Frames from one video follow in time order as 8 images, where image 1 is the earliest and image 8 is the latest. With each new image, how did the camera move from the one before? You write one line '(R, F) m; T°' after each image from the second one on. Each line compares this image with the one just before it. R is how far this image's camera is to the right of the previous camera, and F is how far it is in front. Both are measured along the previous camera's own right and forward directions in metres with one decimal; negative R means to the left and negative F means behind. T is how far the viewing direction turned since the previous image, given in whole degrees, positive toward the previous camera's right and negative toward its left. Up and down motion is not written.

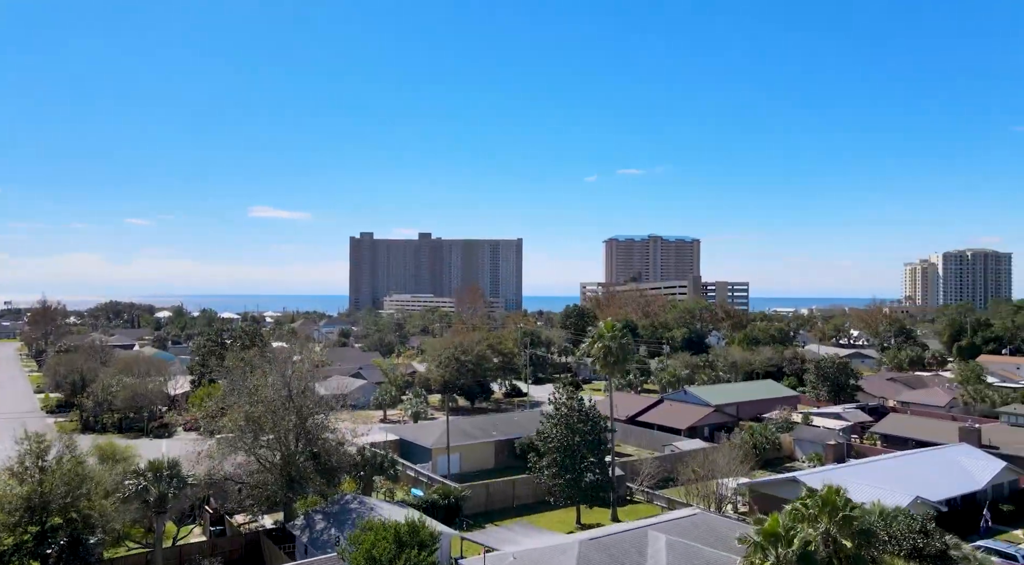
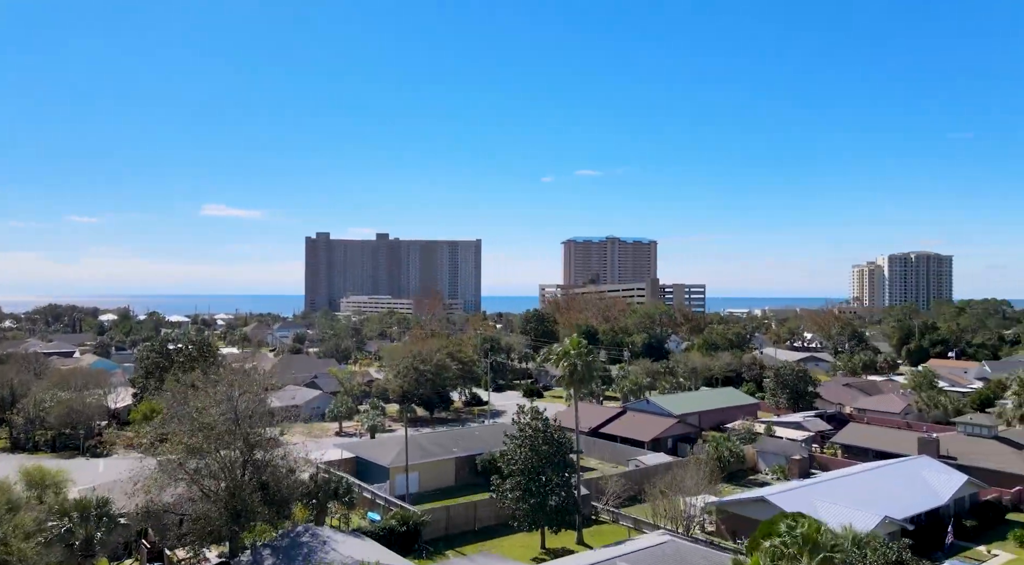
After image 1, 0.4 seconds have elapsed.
(-0.1, +1.0) m; +3°
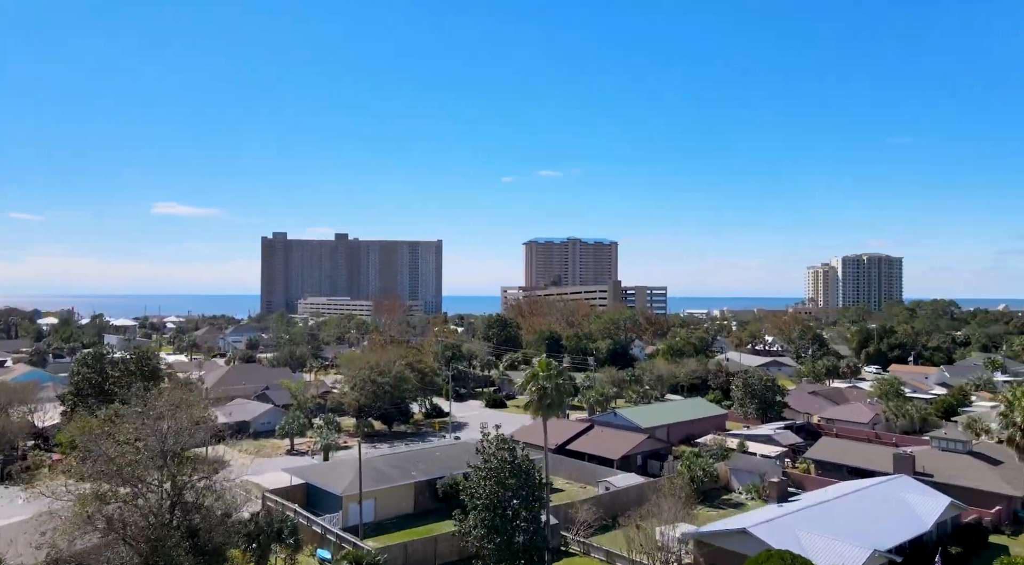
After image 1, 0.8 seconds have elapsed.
(-0.1, +1.9) m; +3°
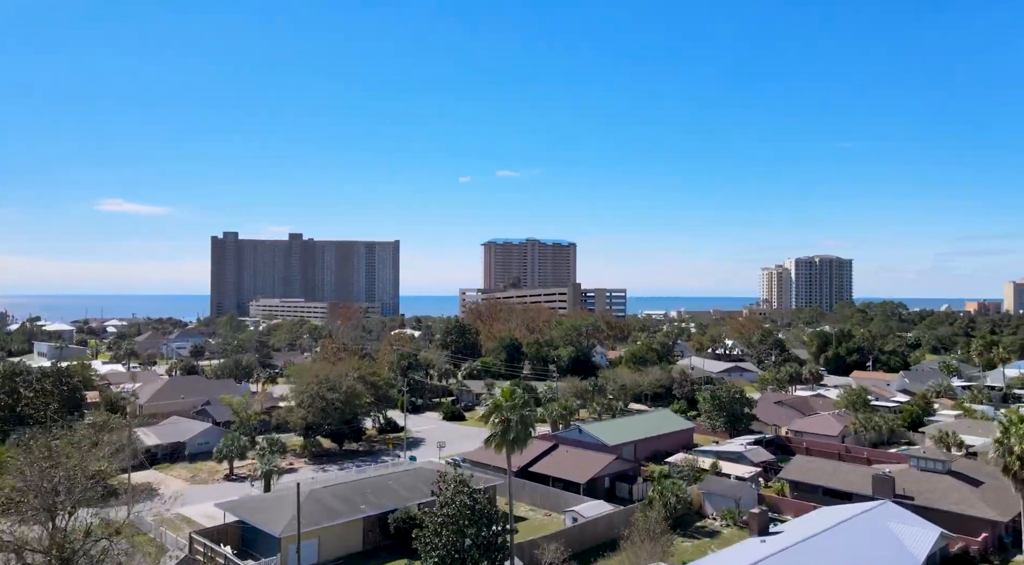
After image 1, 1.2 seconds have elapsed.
(-0.1, +2.4) m; +3°
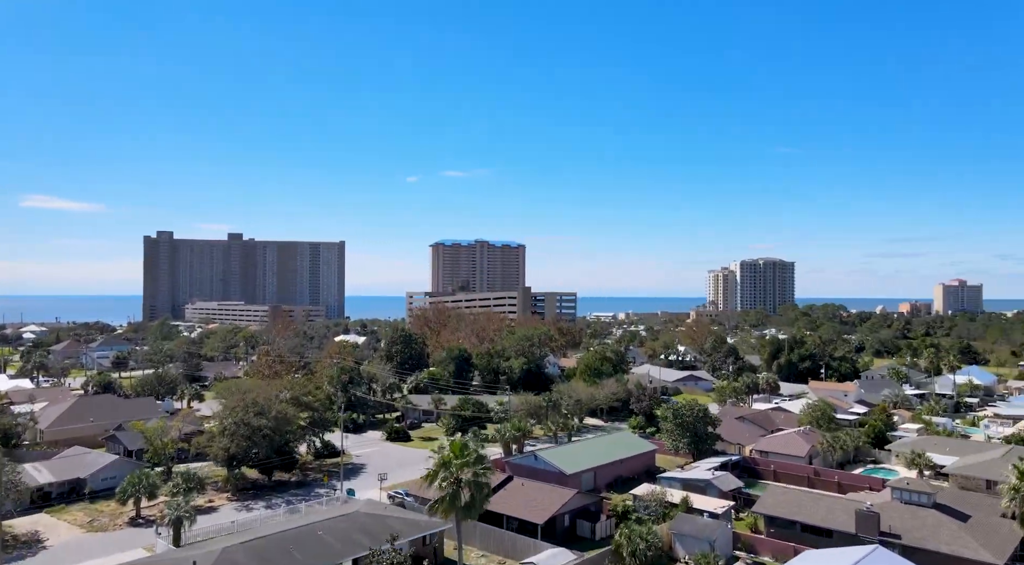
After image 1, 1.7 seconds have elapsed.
(-0.1, +3.6) m; +4°
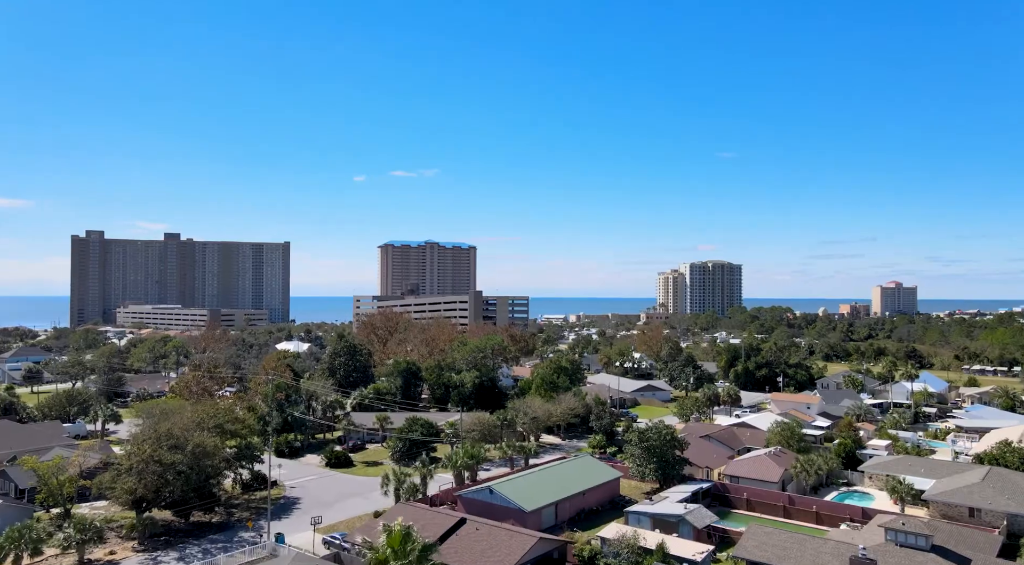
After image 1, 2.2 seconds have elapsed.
(-0.1, +3.8) m; +4°
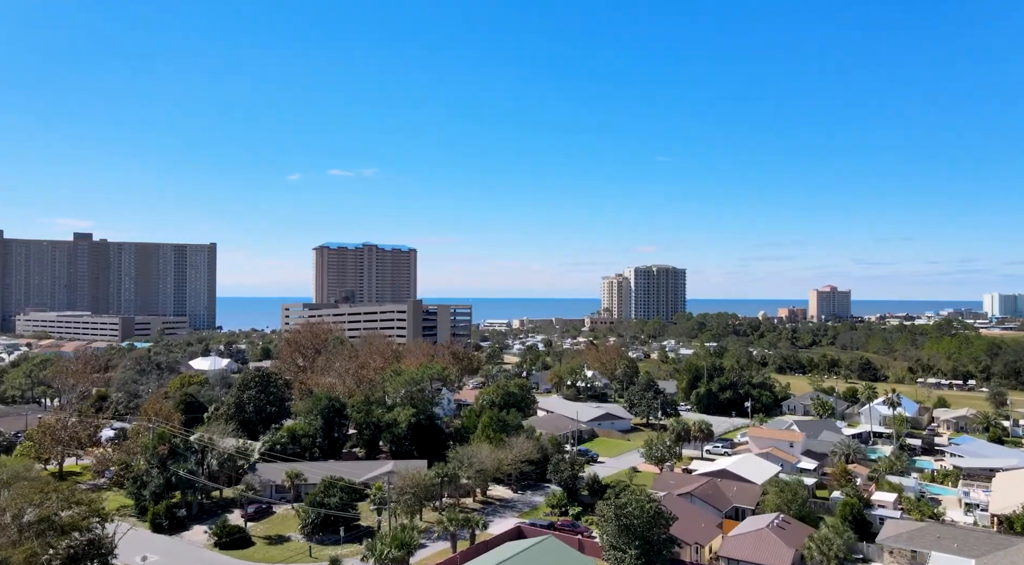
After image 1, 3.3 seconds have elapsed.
(-0.1, +9.5) m; +4°
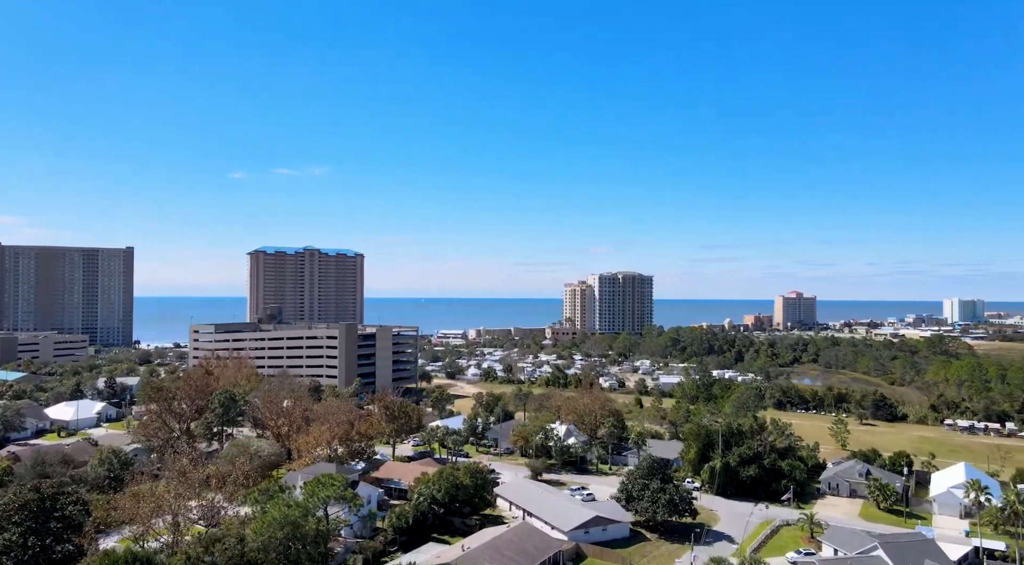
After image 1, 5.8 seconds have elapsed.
(+0.6, +23.1) m; +3°
